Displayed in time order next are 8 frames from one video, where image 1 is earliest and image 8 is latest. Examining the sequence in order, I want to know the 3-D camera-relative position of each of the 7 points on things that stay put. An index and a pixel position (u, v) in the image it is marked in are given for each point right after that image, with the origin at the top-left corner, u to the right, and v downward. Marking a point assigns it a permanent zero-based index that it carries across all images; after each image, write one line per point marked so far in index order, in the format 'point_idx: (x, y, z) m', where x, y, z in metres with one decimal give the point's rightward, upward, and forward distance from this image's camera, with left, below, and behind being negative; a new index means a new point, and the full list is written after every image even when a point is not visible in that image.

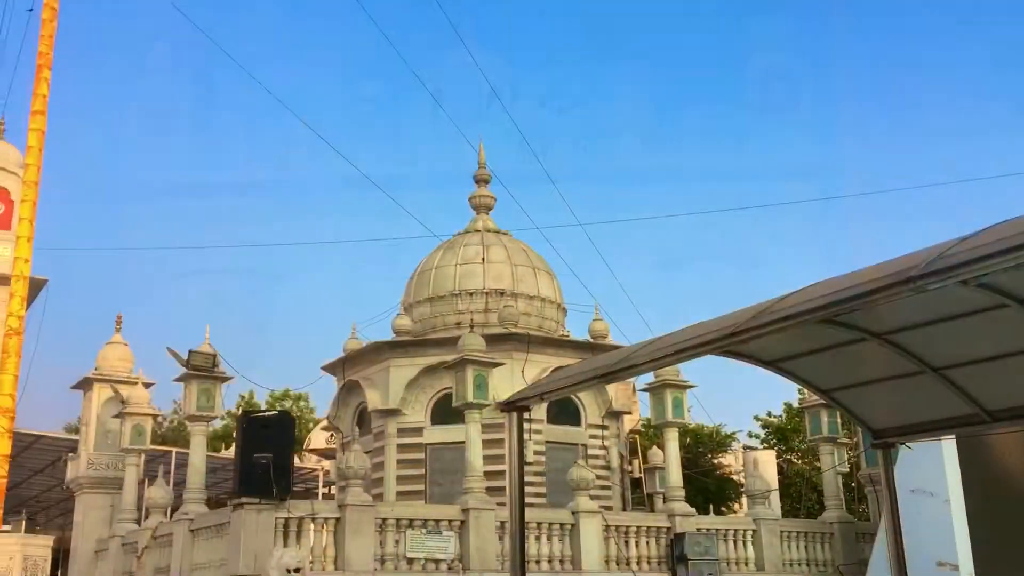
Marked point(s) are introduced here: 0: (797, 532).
0: (+4.9, -4.2, +15.9) m
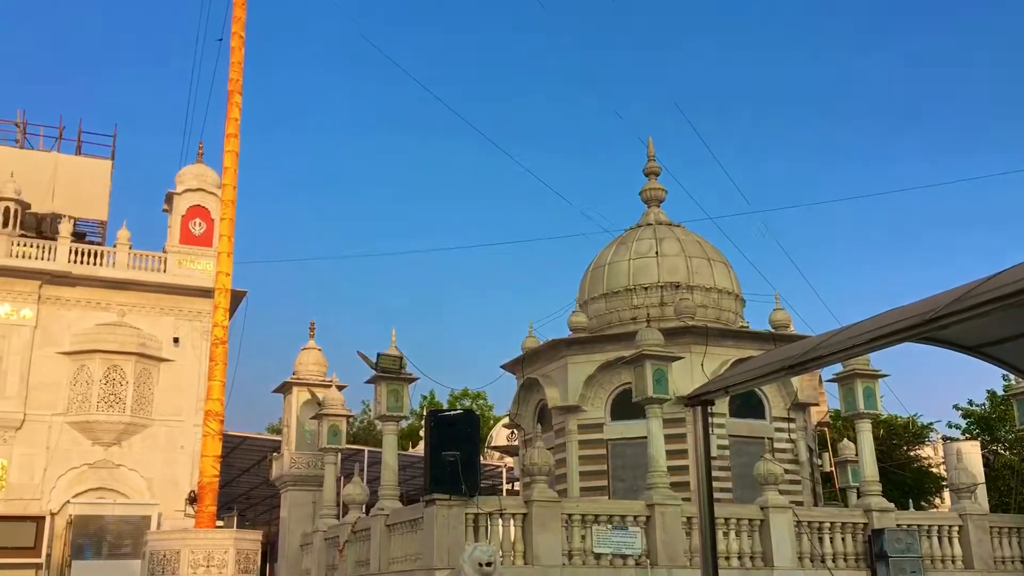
0: (+8.0, -3.9, +14.9) m
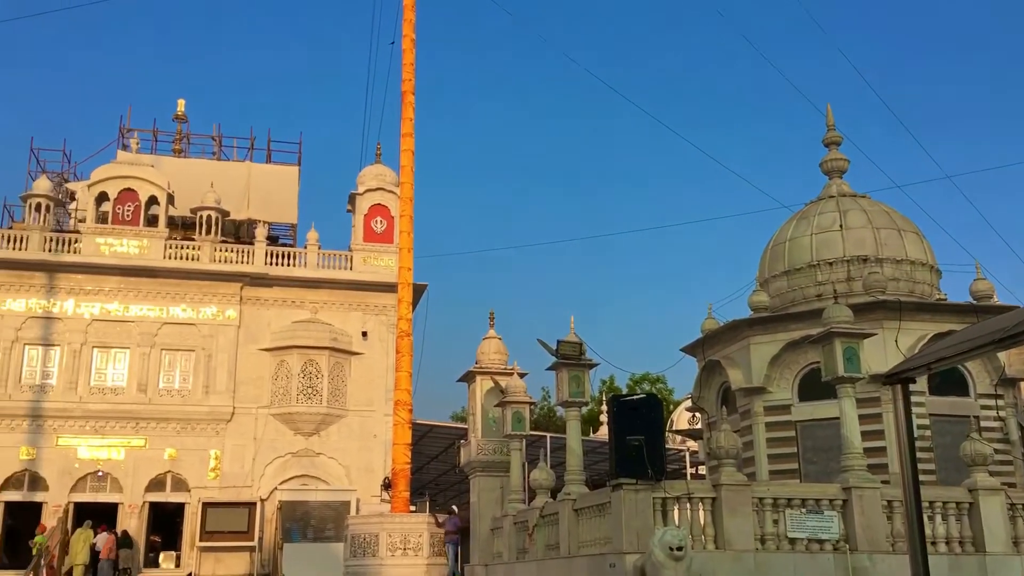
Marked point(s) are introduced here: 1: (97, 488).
0: (+10.9, -3.2, +13.4) m
1: (-8.7, -4.2, +19.5) m
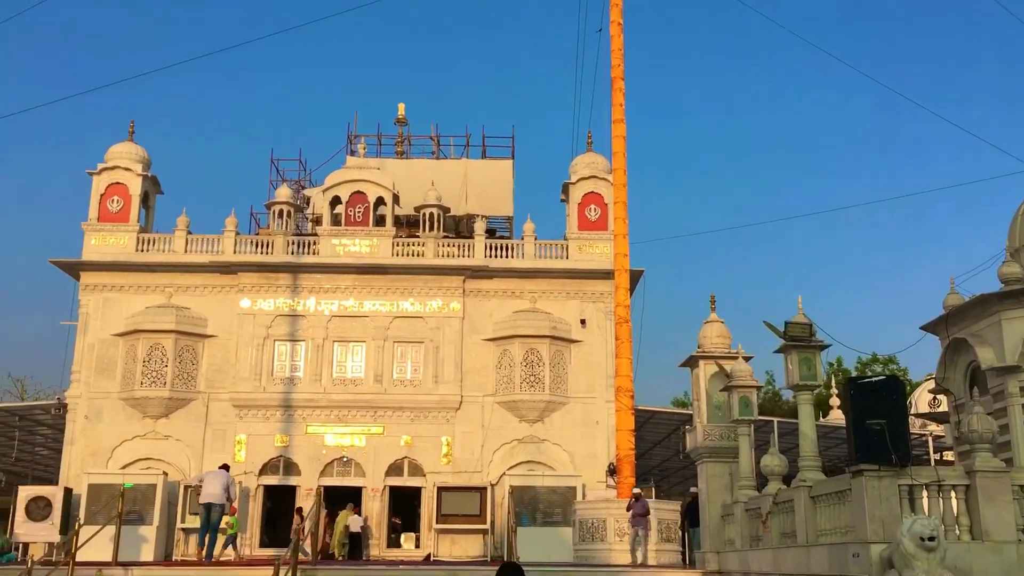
0: (+14.1, -2.5, +10.8) m
1: (-3.8, -4.2, +20.9) m
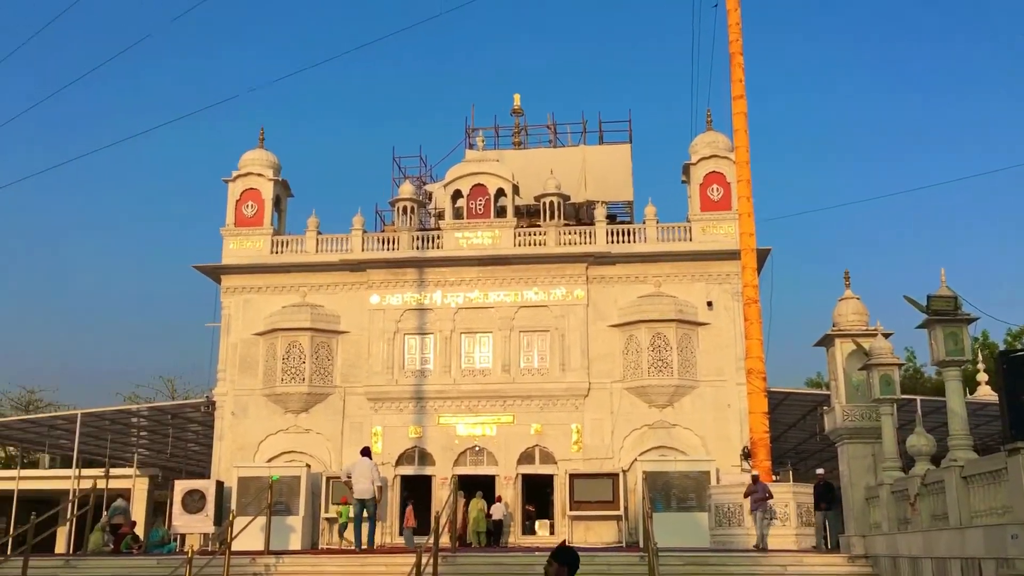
0: (+15.7, -1.7, +9.1) m
1: (-0.8, -4.0, +21.2) m
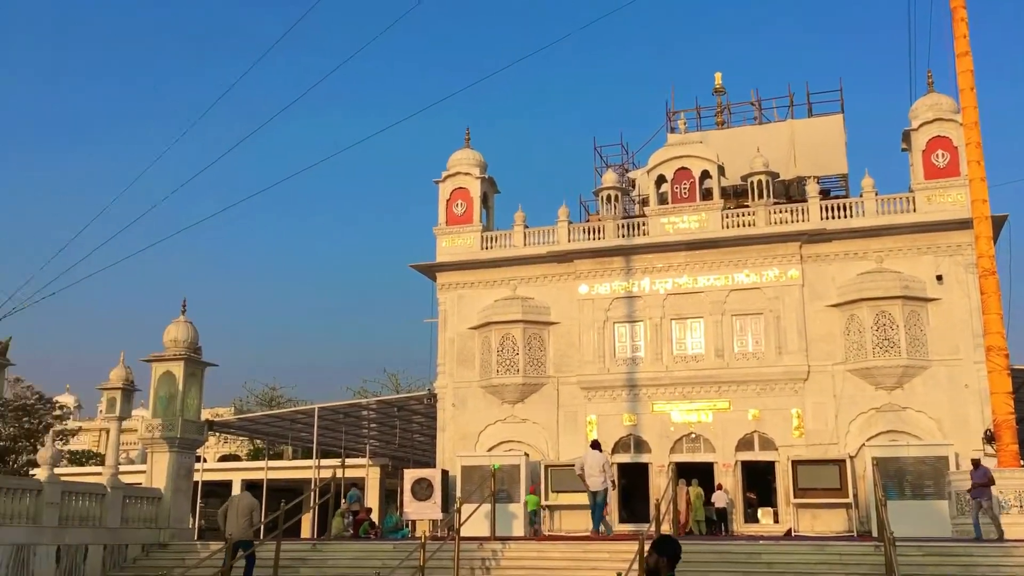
0: (+17.7, -0.9, +5.7) m
1: (+4.1, -3.6, +20.9) m
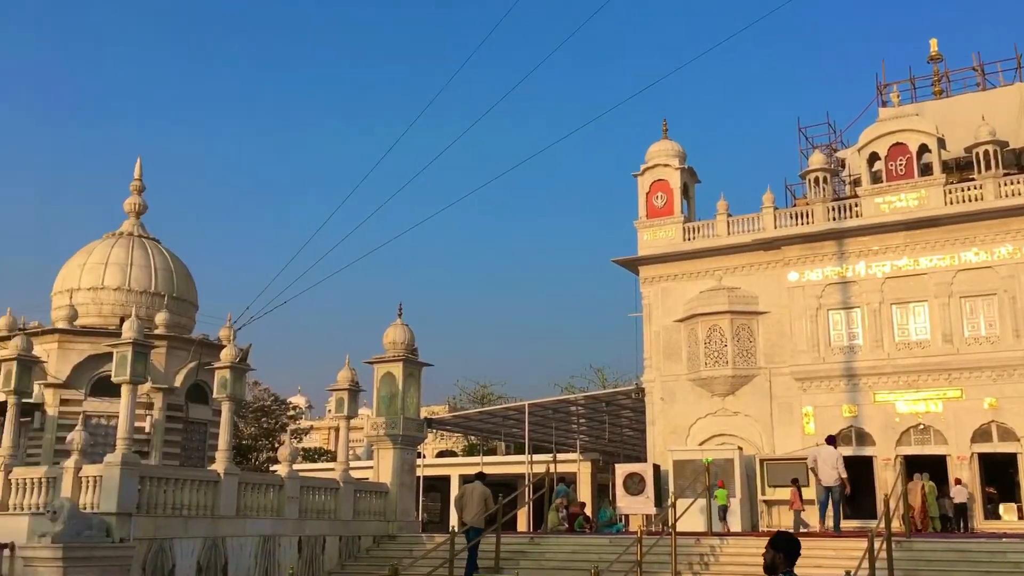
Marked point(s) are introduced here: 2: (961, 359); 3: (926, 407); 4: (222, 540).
0: (+18.9, -0.1, +2.1) m
1: (+8.7, -3.2, +19.7) m
2: (+9.4, -1.5, +19.5) m
3: (+8.8, -2.5, +19.7) m
4: (-5.4, -4.7, +17.3) m
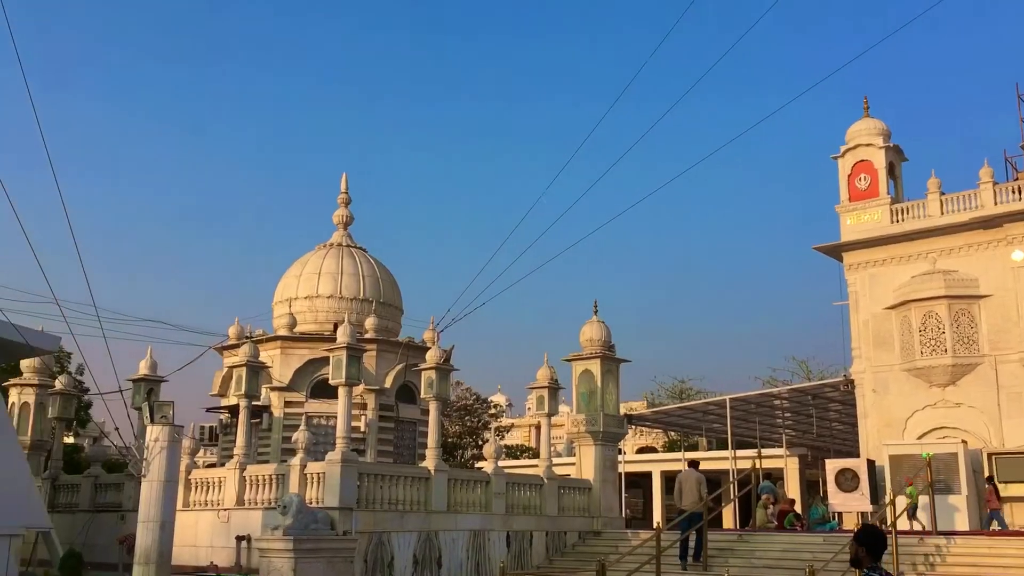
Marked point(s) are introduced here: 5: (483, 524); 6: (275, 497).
0: (+19.4, +0.7, -1.5) m
1: (+12.8, -2.7, +17.7) m
2: (+13.4, -1.0, +17.4) m
3: (+12.9, -2.0, +17.7) m
4: (-1.5, -4.8, +18.0) m
5: (-0.6, -4.8, +19.1) m
6: (-4.6, -4.0, +17.9) m
